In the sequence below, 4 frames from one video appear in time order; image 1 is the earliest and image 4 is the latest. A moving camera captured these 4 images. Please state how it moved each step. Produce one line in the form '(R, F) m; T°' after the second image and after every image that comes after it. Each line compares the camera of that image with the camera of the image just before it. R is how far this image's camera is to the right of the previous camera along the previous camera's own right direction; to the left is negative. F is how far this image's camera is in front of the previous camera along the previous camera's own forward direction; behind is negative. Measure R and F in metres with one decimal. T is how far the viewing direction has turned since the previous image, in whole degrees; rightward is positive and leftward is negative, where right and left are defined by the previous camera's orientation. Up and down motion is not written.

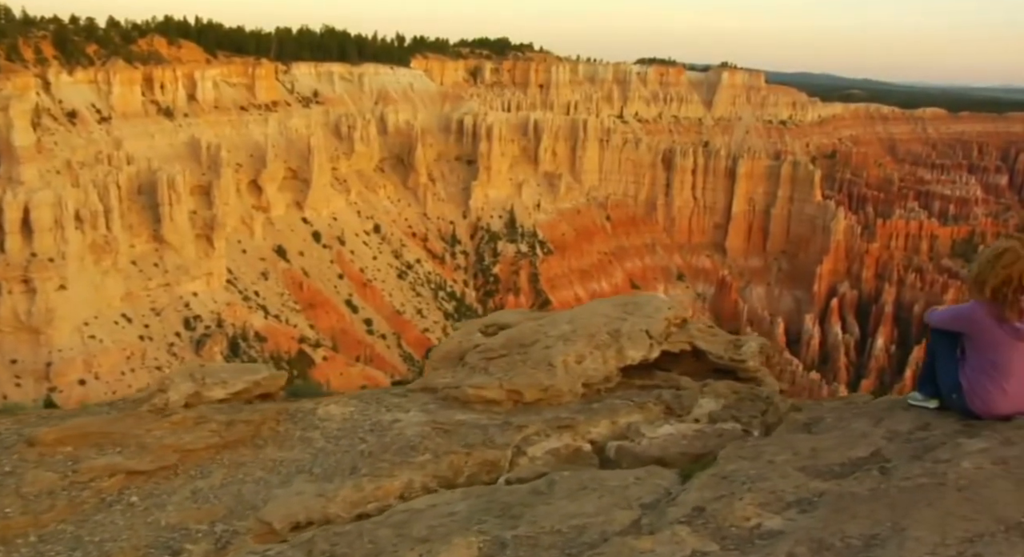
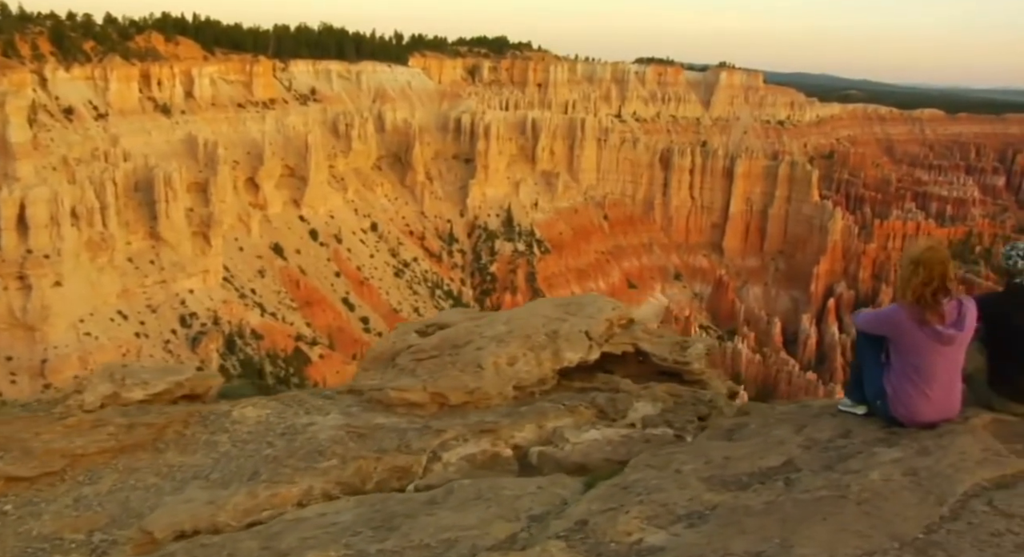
(+0.7, +0.3) m; 0°
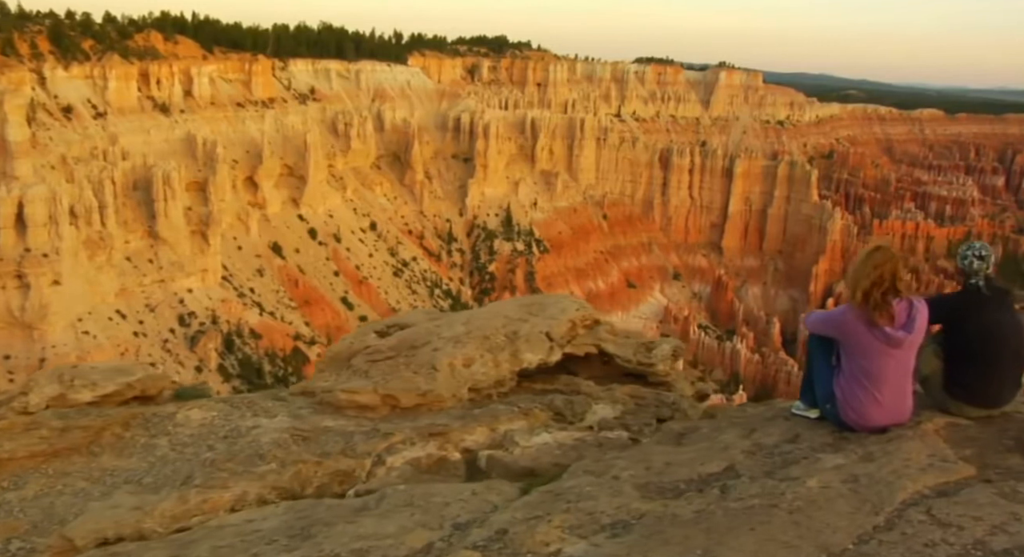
(+0.4, +0.2) m; 0°
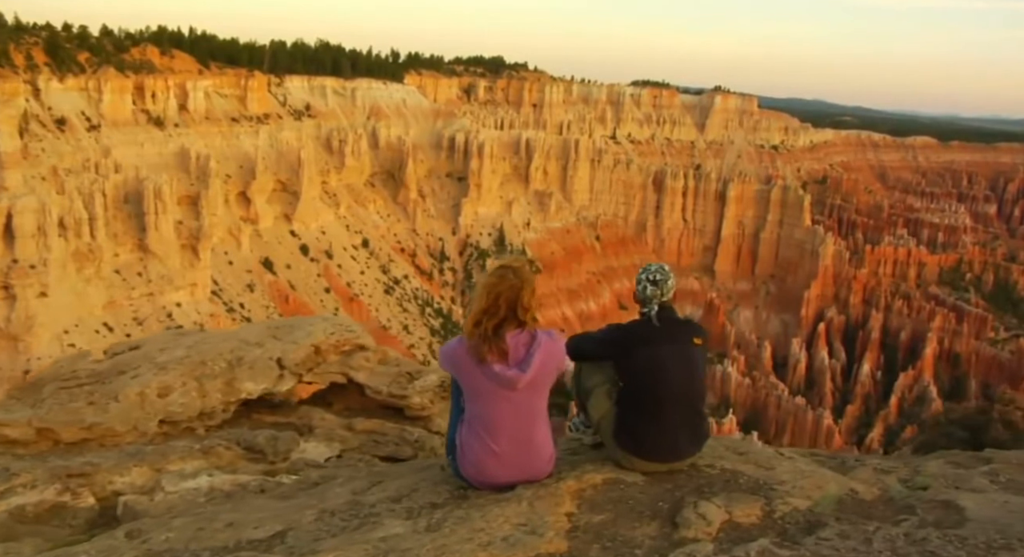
(+2.4, +0.8) m; 0°
